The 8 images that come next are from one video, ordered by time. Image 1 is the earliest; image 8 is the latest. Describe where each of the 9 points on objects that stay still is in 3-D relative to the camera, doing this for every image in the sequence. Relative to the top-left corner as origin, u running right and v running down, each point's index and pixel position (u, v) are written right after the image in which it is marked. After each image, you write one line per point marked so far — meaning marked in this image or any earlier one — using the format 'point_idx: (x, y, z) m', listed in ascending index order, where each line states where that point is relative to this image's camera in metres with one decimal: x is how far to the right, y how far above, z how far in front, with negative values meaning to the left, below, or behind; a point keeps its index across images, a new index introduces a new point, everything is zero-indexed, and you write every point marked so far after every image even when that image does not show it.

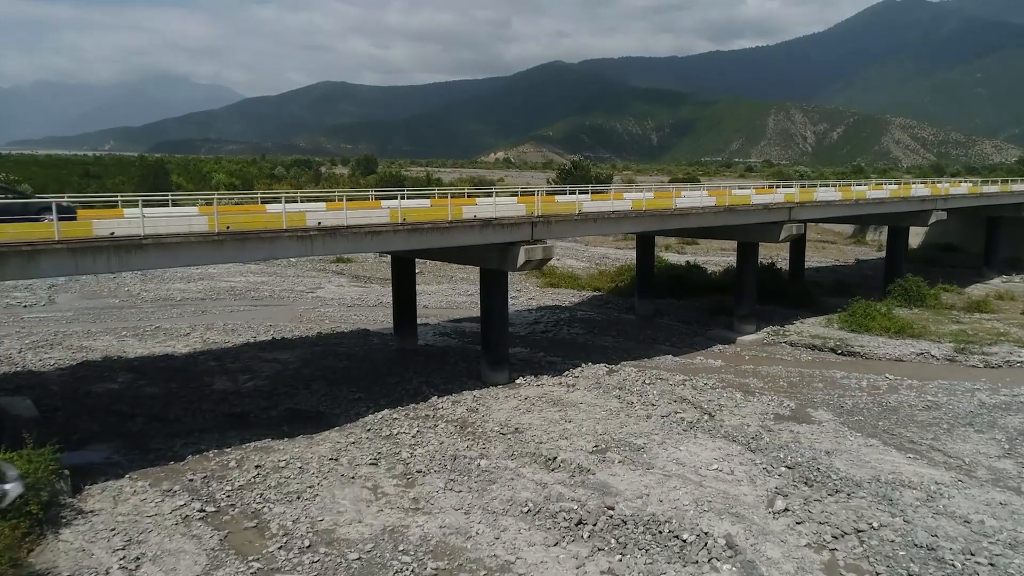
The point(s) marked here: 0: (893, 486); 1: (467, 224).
0: (+8.9, -4.6, +16.0) m
1: (-1.3, +1.9, +19.9) m
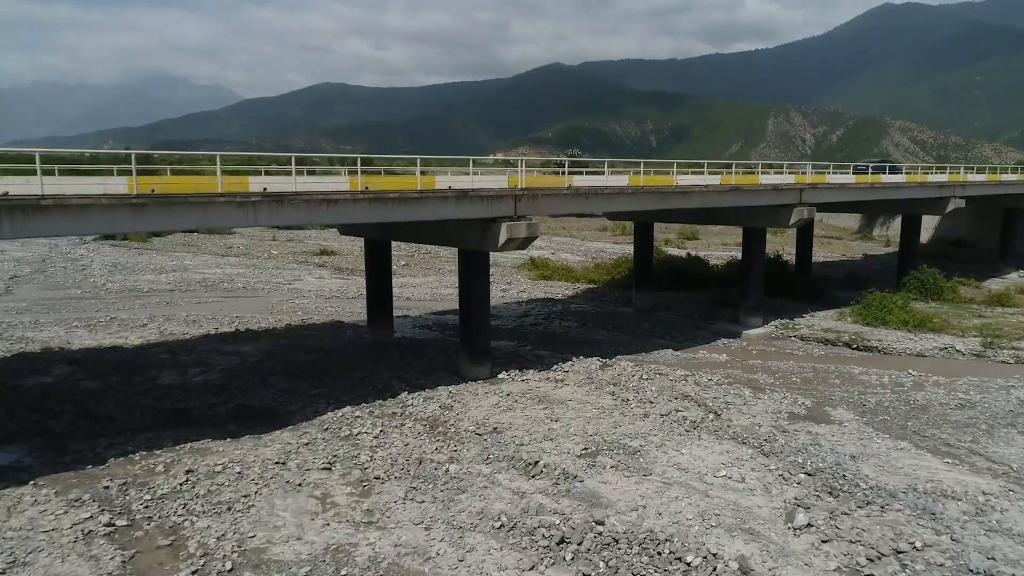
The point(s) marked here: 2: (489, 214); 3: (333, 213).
0: (+8.4, -4.2, +13.6) m
1: (-1.9, +2.4, +17.5) m
2: (-0.6, +2.0, +18.6) m
3: (-4.2, +1.8, +16.0) m
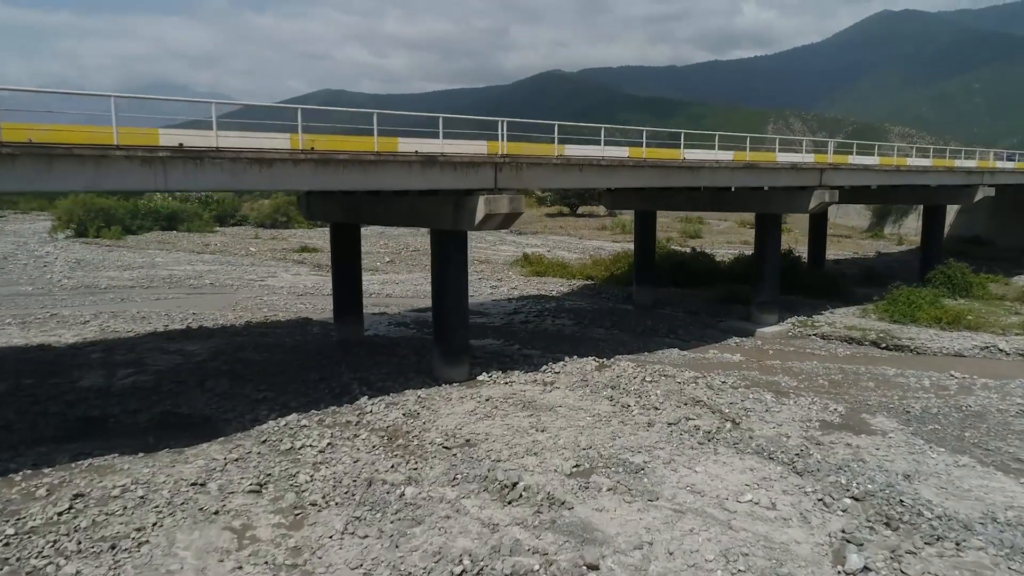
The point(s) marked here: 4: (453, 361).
0: (+7.9, -3.8, +10.6) m
1: (-2.4, +2.8, +14.6) m
2: (-1.1, +2.4, +15.7) m
3: (-4.7, +2.1, +13.1) m
4: (-1.5, -1.9, +17.9) m
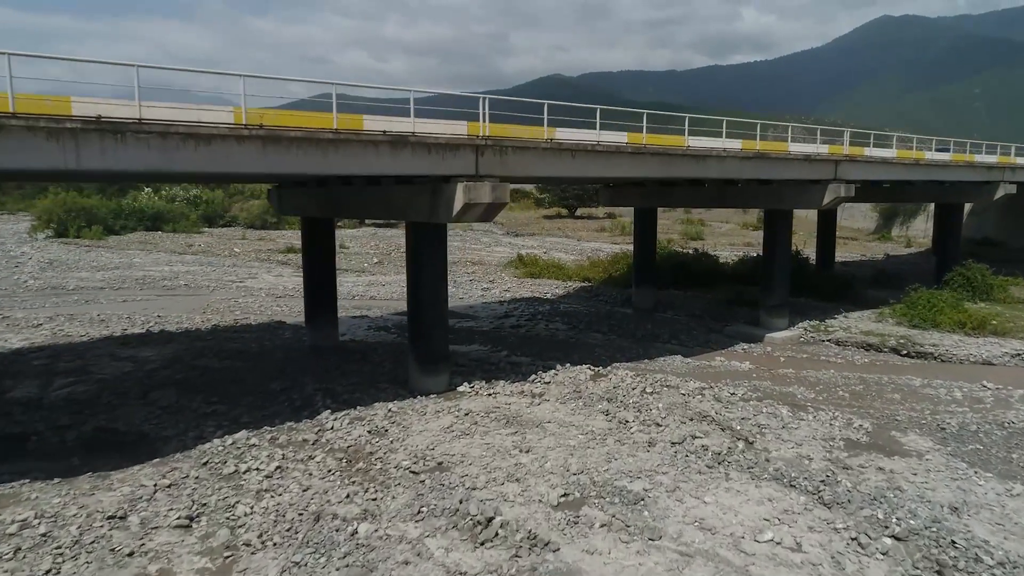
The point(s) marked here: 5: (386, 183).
0: (+7.5, -3.7, +8.7) m
1: (-2.7, +2.8, +12.7) m
2: (-1.5, +2.4, +13.8) m
3: (-5.1, +2.2, +11.2) m
4: (-1.9, -1.9, +16.0) m
5: (-3.0, +2.5, +16.2) m
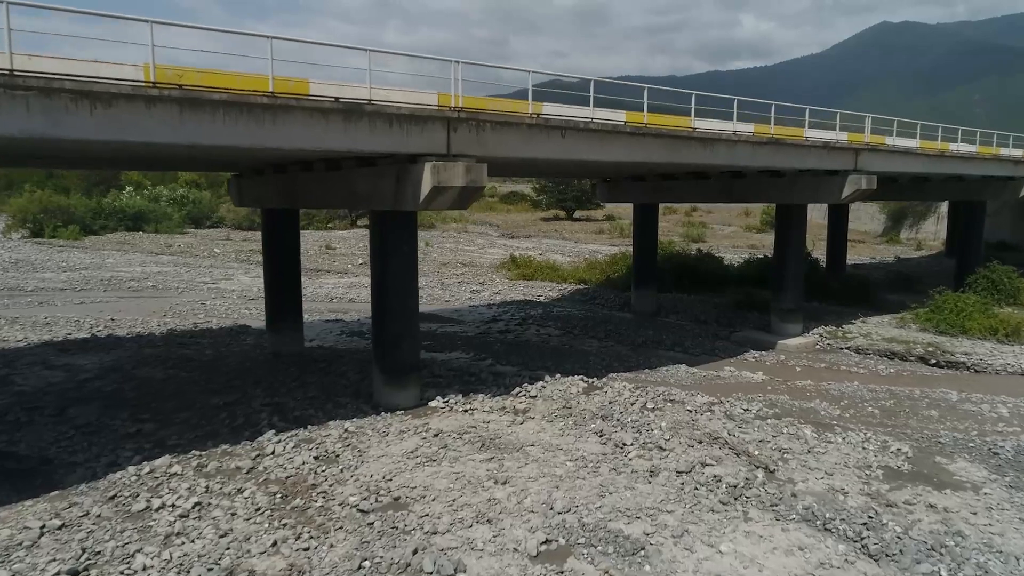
0: (+7.1, -3.7, +6.5) m
1: (-3.1, +2.8, +10.6) m
2: (-1.9, +2.4, +11.7) m
3: (-5.5, +2.2, +9.1) m
4: (-2.3, -1.9, +13.9) m
5: (-3.4, +2.5, +14.1) m
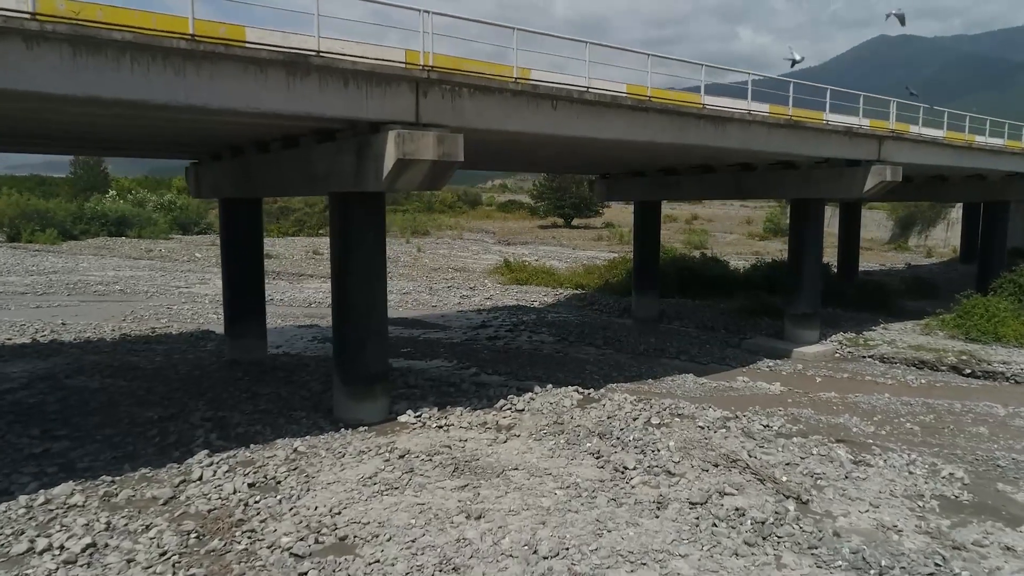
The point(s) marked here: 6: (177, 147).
0: (+6.8, -3.5, +4.6) m
1: (-3.4, +3.0, +8.7) m
2: (-2.2, +2.5, +9.8) m
3: (-5.7, +2.4, +7.2) m
4: (-2.6, -1.8, +11.9) m
5: (-3.6, +2.6, +12.2) m
6: (-7.6, +3.1, +15.3) m
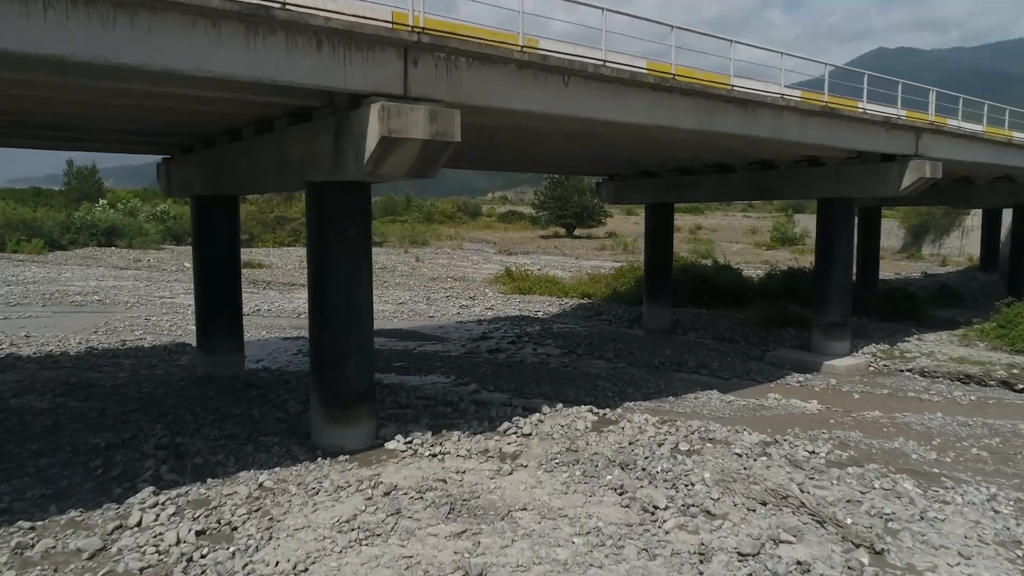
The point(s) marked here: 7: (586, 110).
0: (+6.9, -3.4, +2.9) m
1: (-3.3, +2.9, +7.1) m
2: (-2.1, +2.5, +8.2) m
3: (-5.7, +2.4, +5.6) m
4: (-2.5, -1.9, +10.2) m
5: (-3.6, +2.5, +10.6) m
6: (-7.5, +3.0, +13.8) m
7: (+1.2, +2.7, +10.6) m
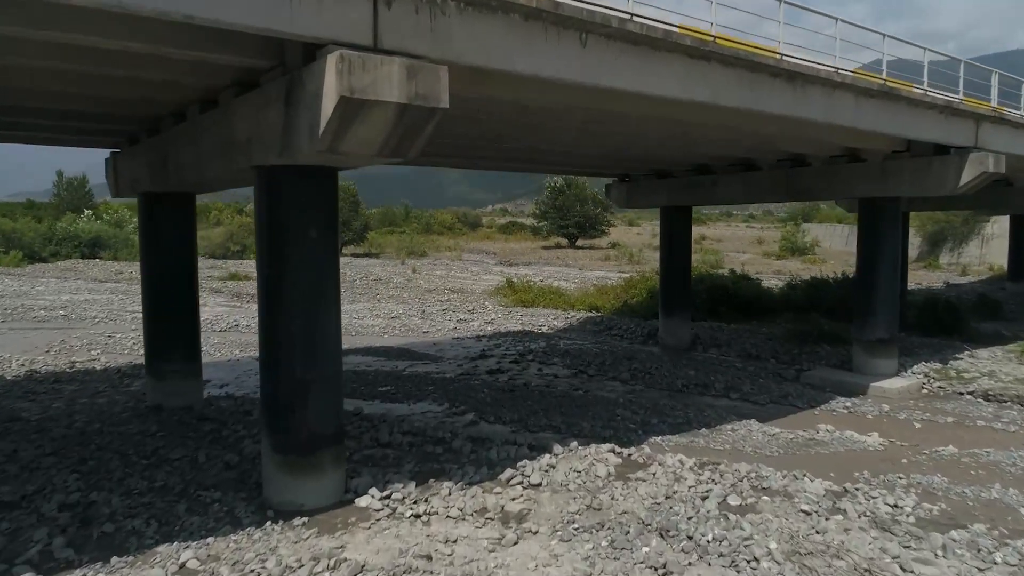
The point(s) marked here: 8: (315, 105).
0: (+7.0, -3.4, +0.6) m
1: (-3.3, +2.8, +5.0) m
2: (-2.0, +2.4, +6.1) m
3: (-5.6, +2.3, +3.5) m
4: (-2.5, -2.1, +8.0) m
5: (-3.5, +2.3, +8.5) m
6: (-7.4, +2.7, +11.6) m
7: (+1.2, +2.6, +8.4) m
8: (-1.9, +1.8, +6.5) m
